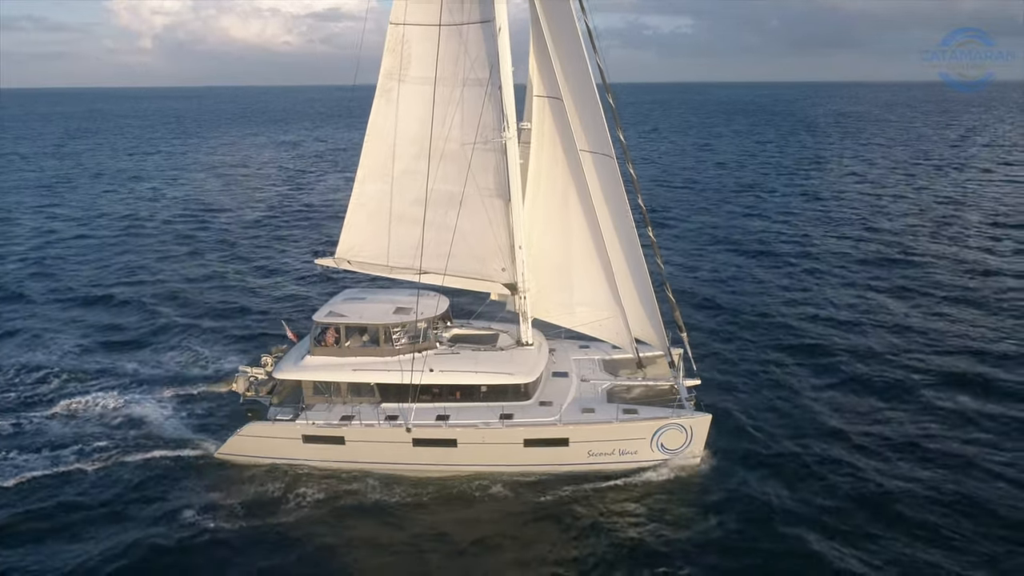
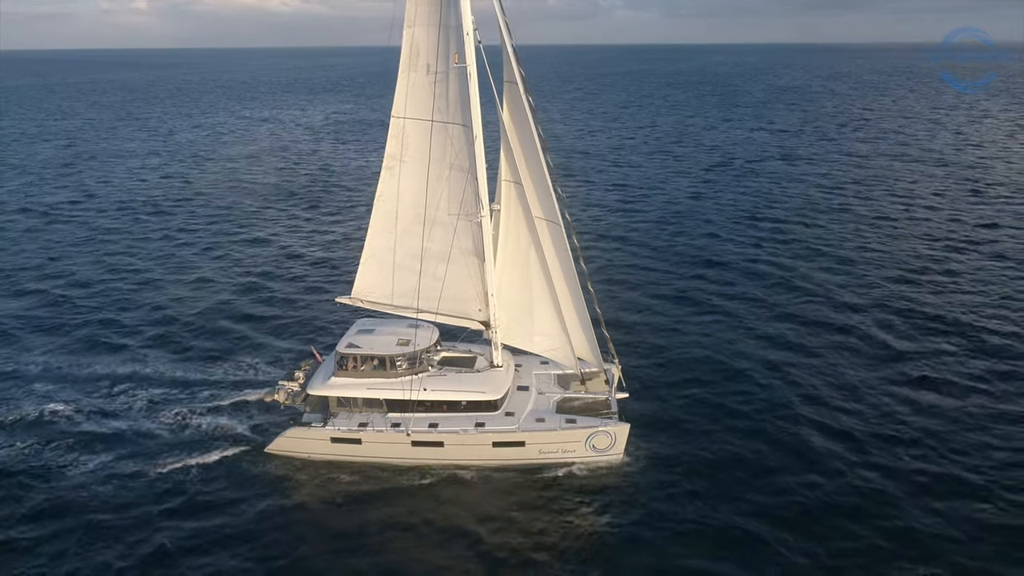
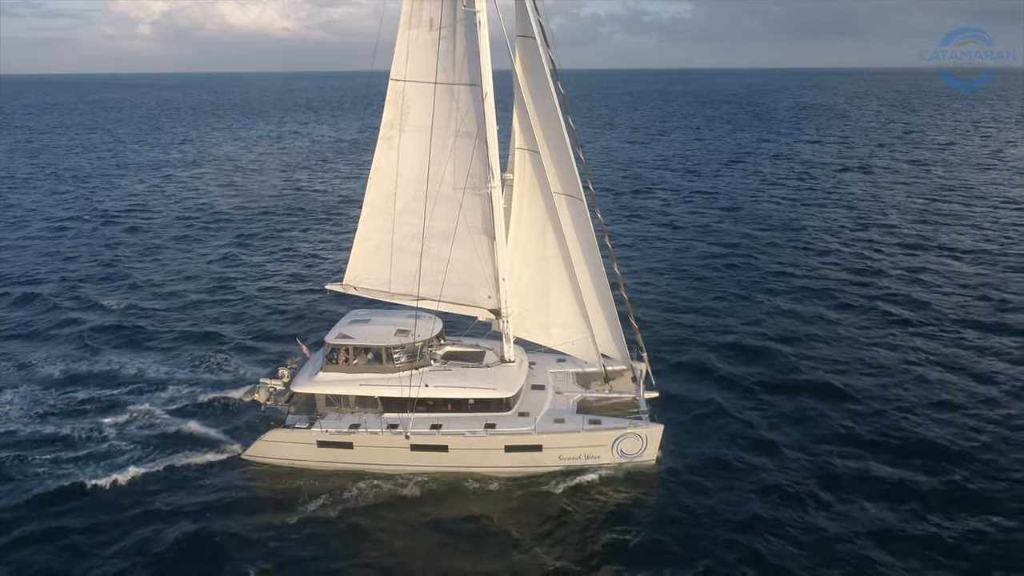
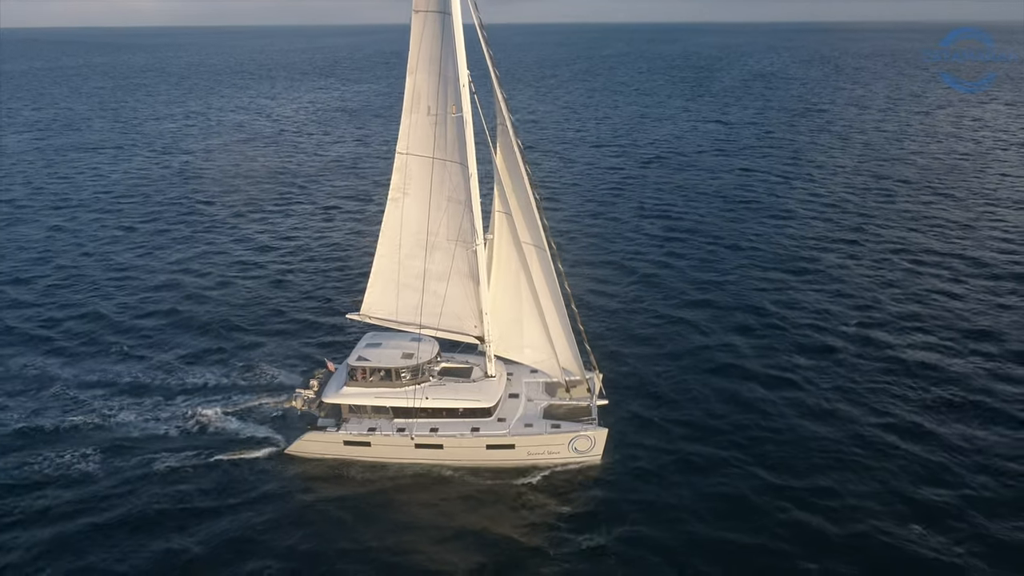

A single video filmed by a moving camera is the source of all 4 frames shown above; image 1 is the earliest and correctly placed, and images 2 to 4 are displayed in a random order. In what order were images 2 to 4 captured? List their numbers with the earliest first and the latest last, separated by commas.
3, 2, 4
